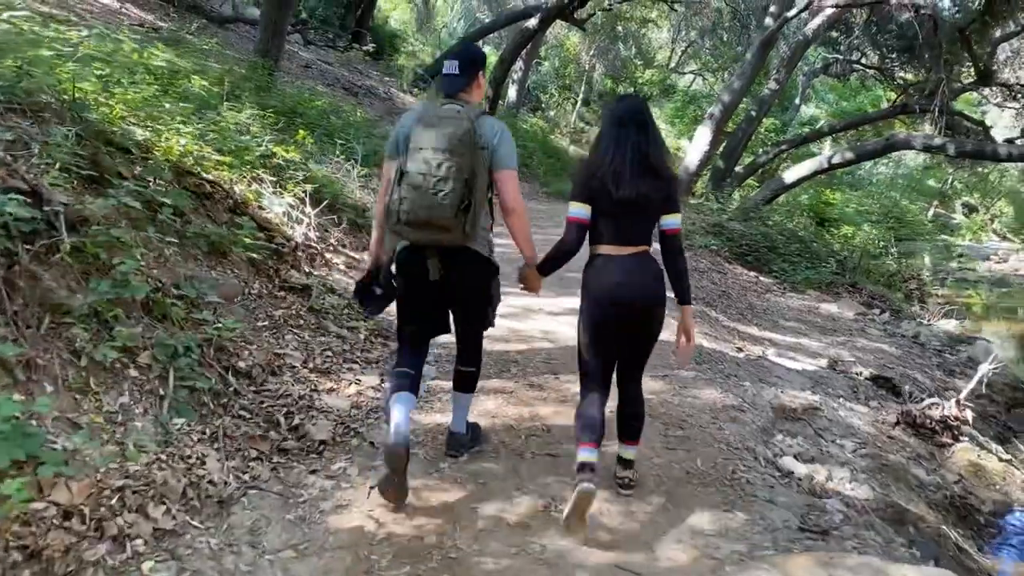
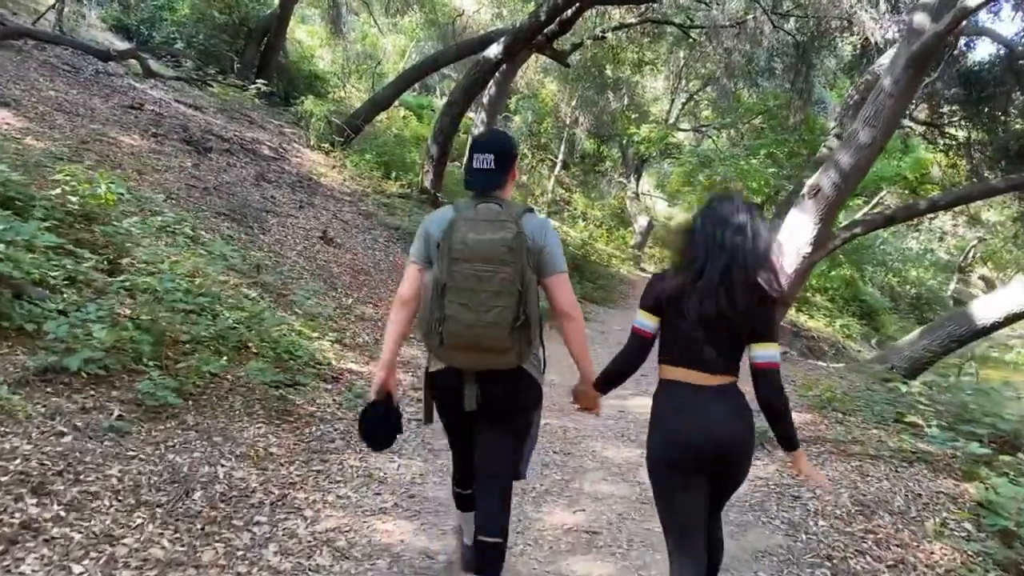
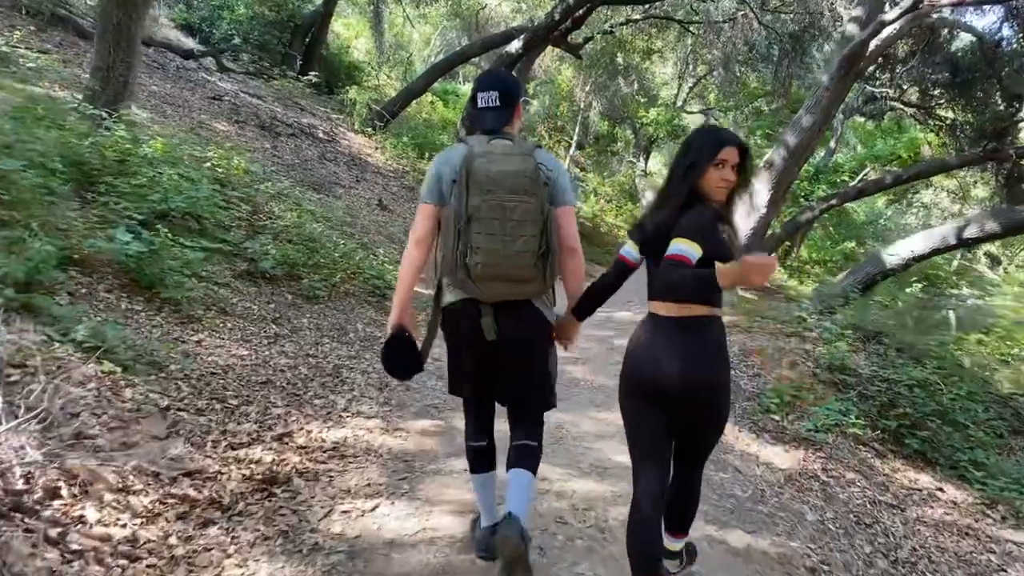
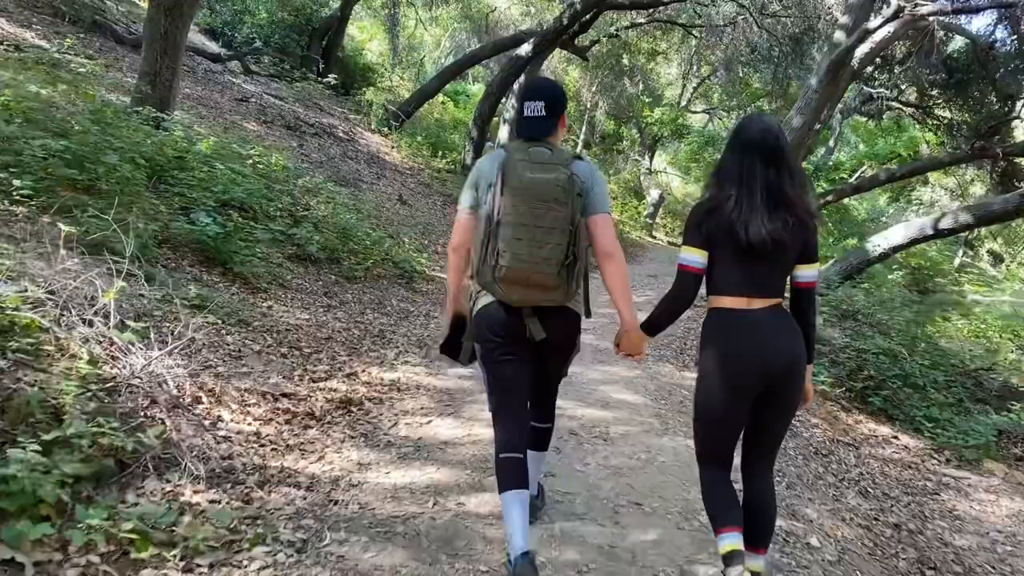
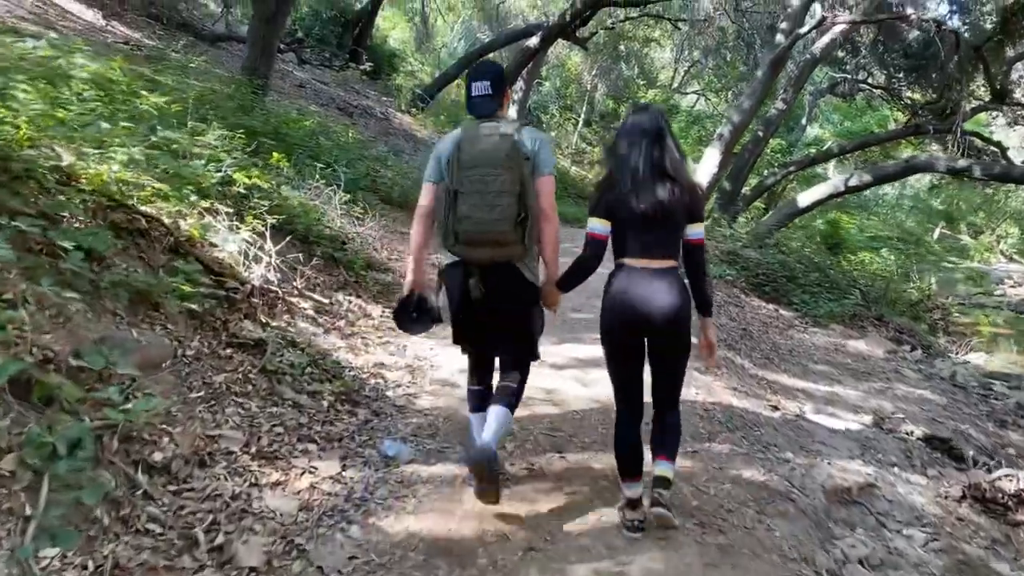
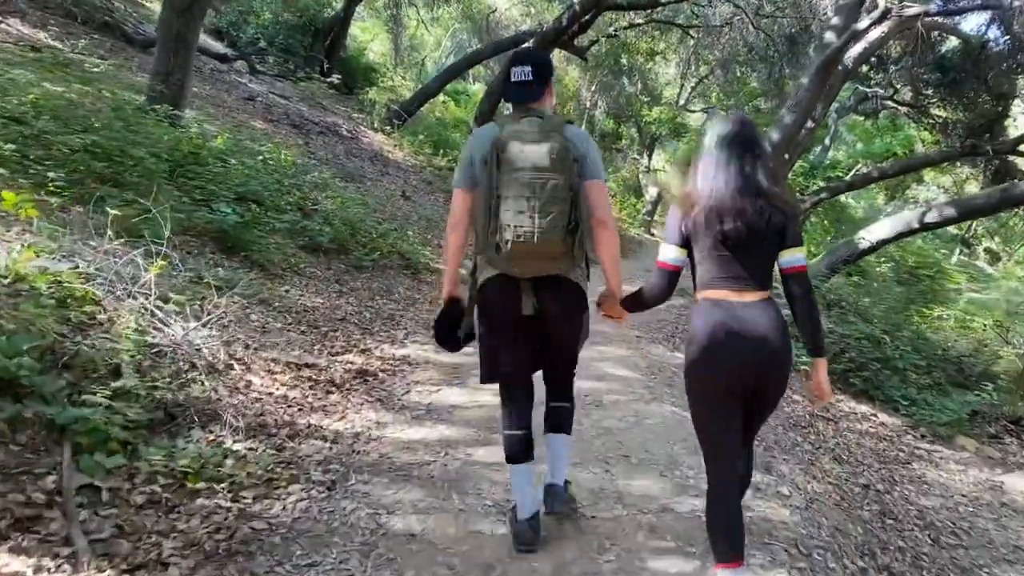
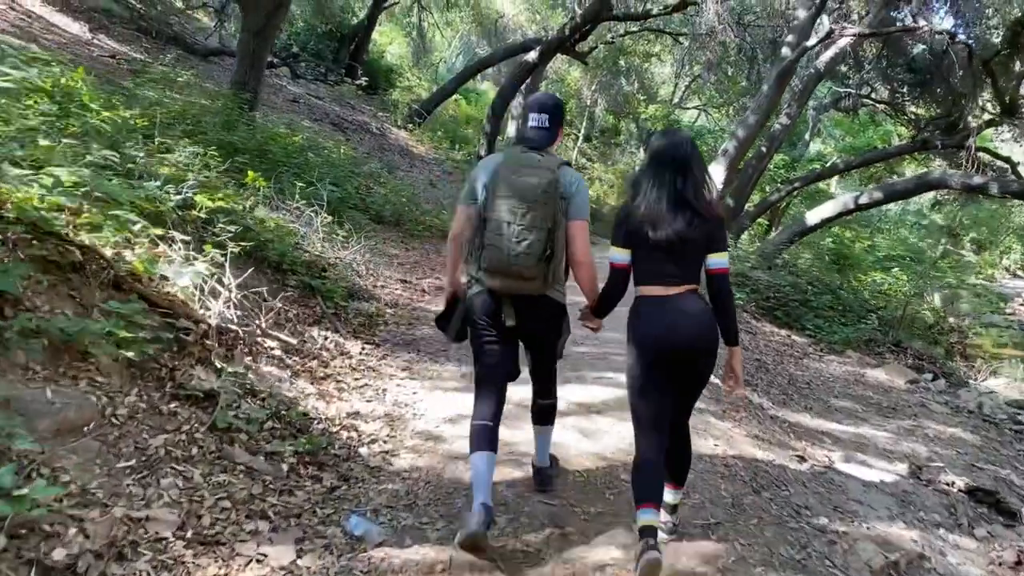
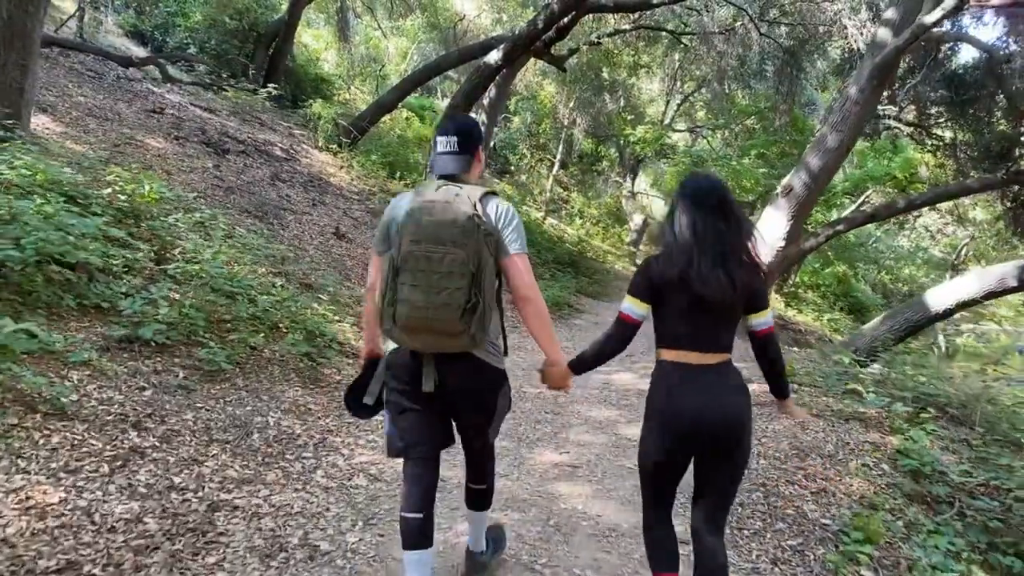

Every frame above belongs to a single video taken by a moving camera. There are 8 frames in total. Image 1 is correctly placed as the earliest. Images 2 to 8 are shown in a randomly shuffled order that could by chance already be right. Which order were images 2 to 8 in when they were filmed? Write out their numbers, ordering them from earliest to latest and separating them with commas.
5, 7, 6, 4, 3, 8, 2
